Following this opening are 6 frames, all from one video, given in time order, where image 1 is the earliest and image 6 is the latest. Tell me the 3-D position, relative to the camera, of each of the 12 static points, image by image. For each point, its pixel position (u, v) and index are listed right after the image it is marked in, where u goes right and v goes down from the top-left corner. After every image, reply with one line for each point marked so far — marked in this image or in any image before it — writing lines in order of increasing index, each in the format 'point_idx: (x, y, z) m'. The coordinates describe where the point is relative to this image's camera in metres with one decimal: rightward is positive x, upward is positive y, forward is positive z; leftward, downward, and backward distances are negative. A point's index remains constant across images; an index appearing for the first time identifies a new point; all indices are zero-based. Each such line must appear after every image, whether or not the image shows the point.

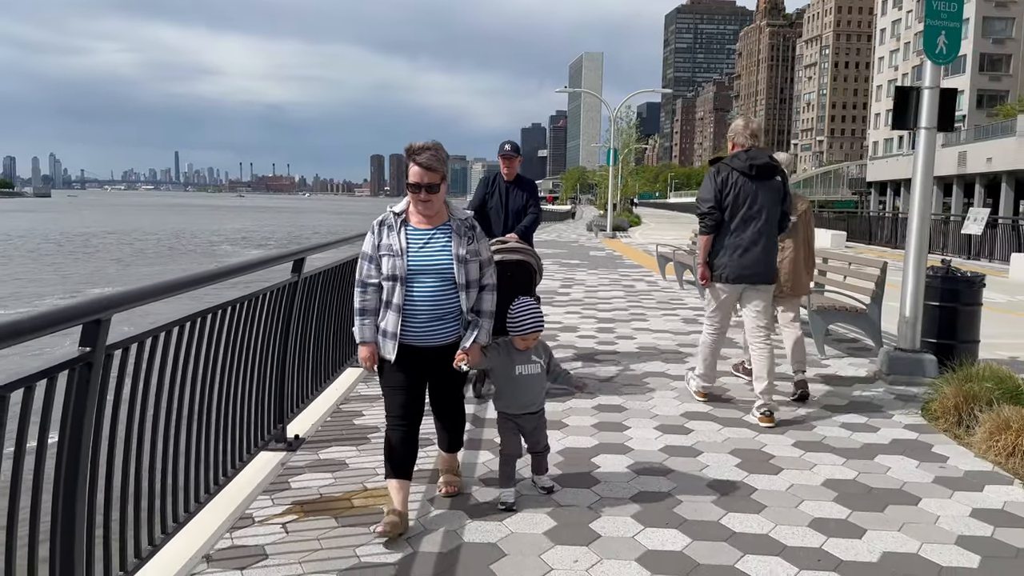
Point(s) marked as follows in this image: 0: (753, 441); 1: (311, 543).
0: (+1.6, -1.0, +5.5) m
1: (-0.9, -1.2, +3.9) m
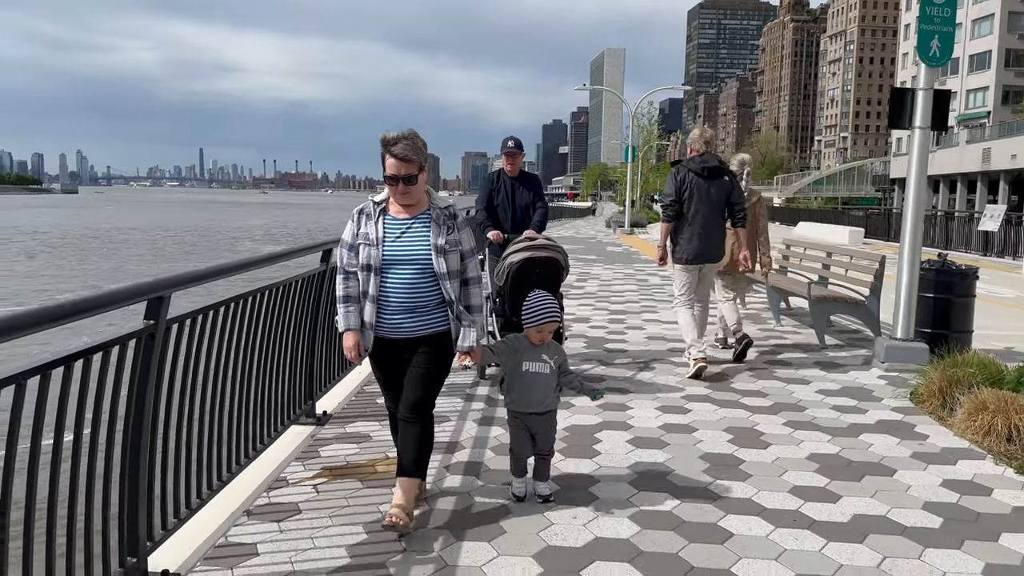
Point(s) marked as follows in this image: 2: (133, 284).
0: (+1.7, -0.9, +5.9) m
1: (-0.9, -1.1, +4.4) m
2: (-1.4, 0.0, +3.1) m
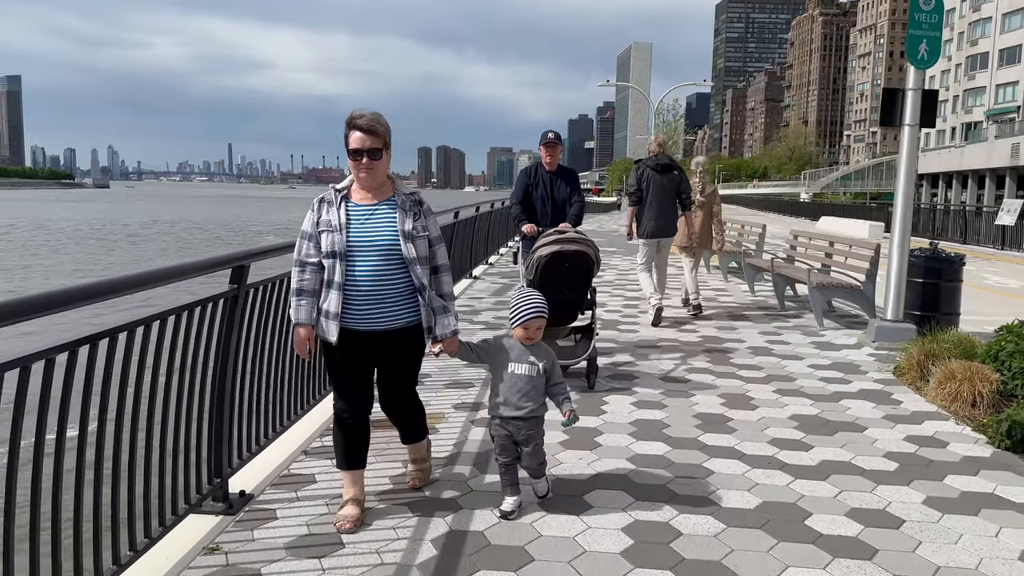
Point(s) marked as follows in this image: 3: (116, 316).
0: (+1.8, -0.8, +6.6) m
1: (-0.8, -1.0, +5.2) m
2: (-1.3, +0.2, +3.9) m
3: (-9.2, -0.7, +19.3) m
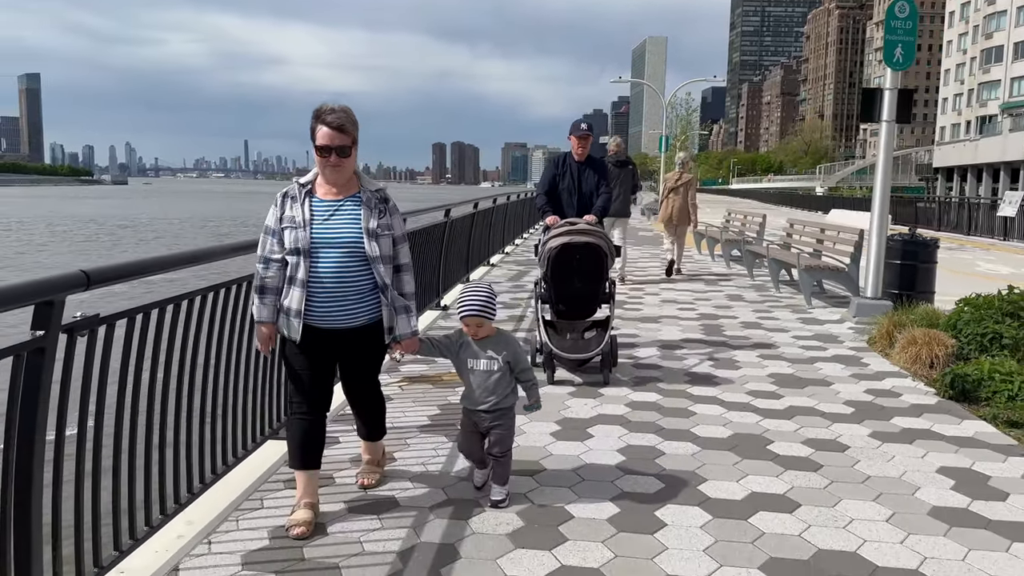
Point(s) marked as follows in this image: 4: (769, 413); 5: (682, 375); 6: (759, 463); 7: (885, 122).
0: (+1.9, -0.6, +7.5) m
1: (-0.7, -0.8, +6.1) m
2: (-1.2, +0.3, +4.8) m
3: (-8.8, -0.4, +20.4) m
4: (+1.7, -0.9, +5.7) m
5: (+1.4, -0.7, +6.8) m
6: (+1.4, -1.0, +4.7) m
7: (+4.0, +1.8, +9.0) m
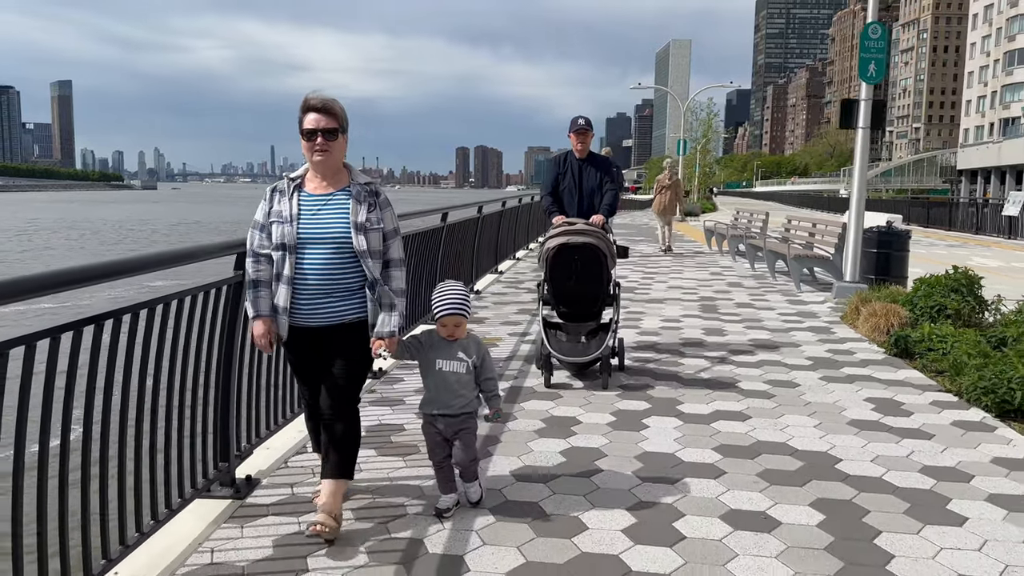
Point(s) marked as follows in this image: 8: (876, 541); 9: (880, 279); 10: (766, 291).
0: (+2.2, -0.4, +8.9) m
1: (-0.5, -0.6, +7.6) m
2: (-1.0, +0.5, +6.3) m
3: (-8.2, -0.3, +22.1) m
4: (+2.0, -0.6, +7.1) m
5: (+1.6, -0.5, +8.2) m
6: (+1.6, -0.8, +6.1) m
7: (+4.3, +2.0, +10.3) m
8: (+1.6, -1.1, +3.7) m
9: (+4.7, +0.1, +10.6) m
10: (+3.5, 0.0, +11.6) m
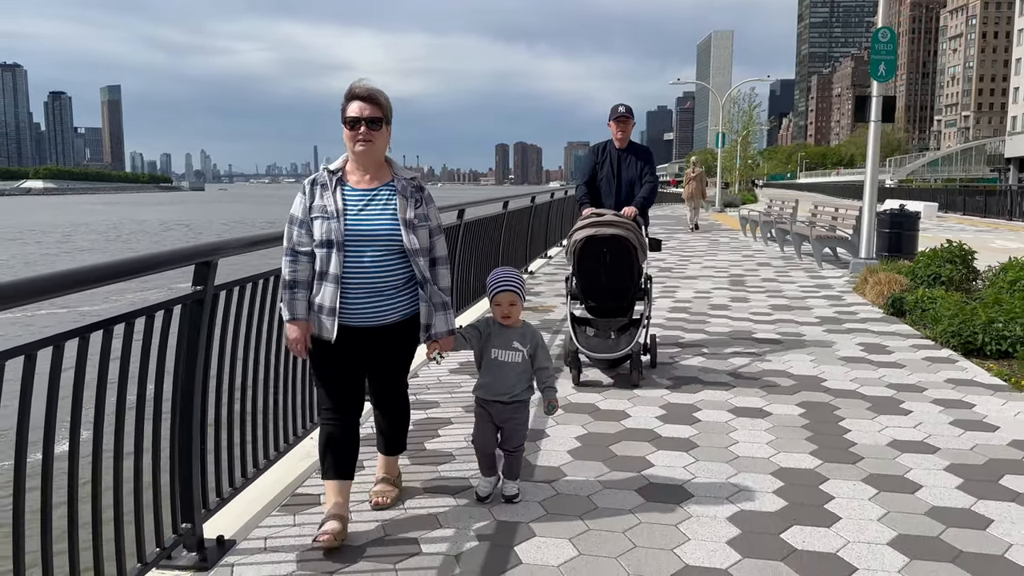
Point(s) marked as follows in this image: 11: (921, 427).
0: (+2.9, -0.1, +10.3) m
1: (+0.1, -0.3, +9.2) m
2: (-0.5, +0.8, +7.9) m
3: (-6.9, 0.0, +24.0) m
4: (+2.5, -0.3, +8.5) m
5: (+2.3, -0.2, +9.7) m
6: (+2.1, -0.5, +7.6) m
7: (+5.0, +2.3, +11.6) m
8: (+2.0, -0.8, +5.2) m
9: (+5.4, +0.5, +11.9) m
10: (+4.3, +0.3, +13.0) m
11: (+2.4, -0.8, +5.0) m
